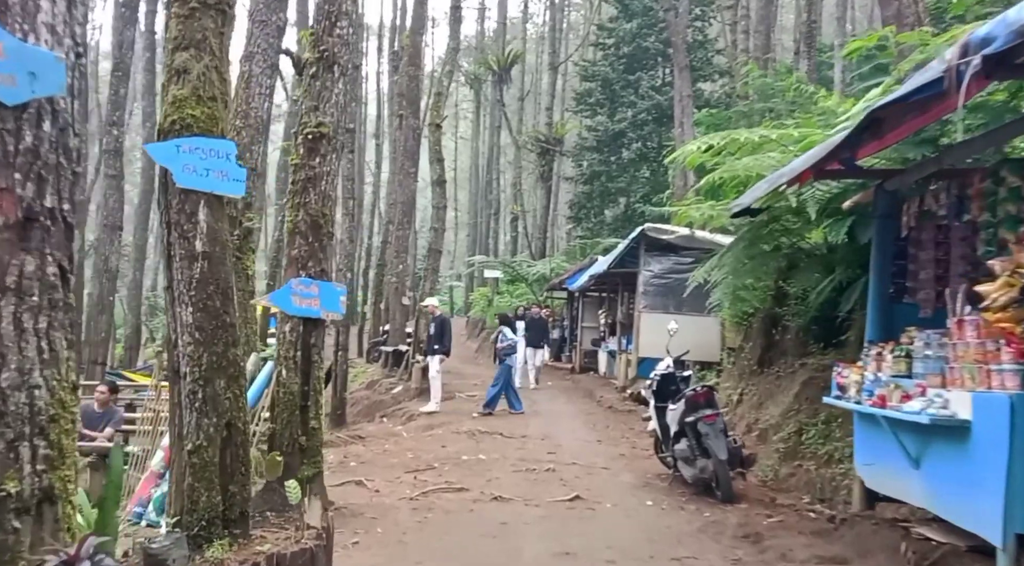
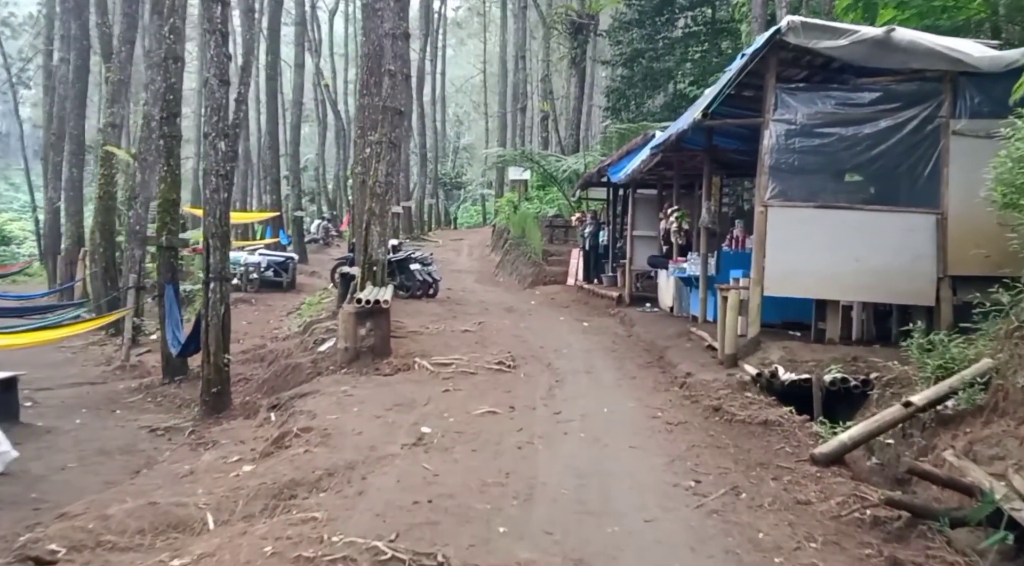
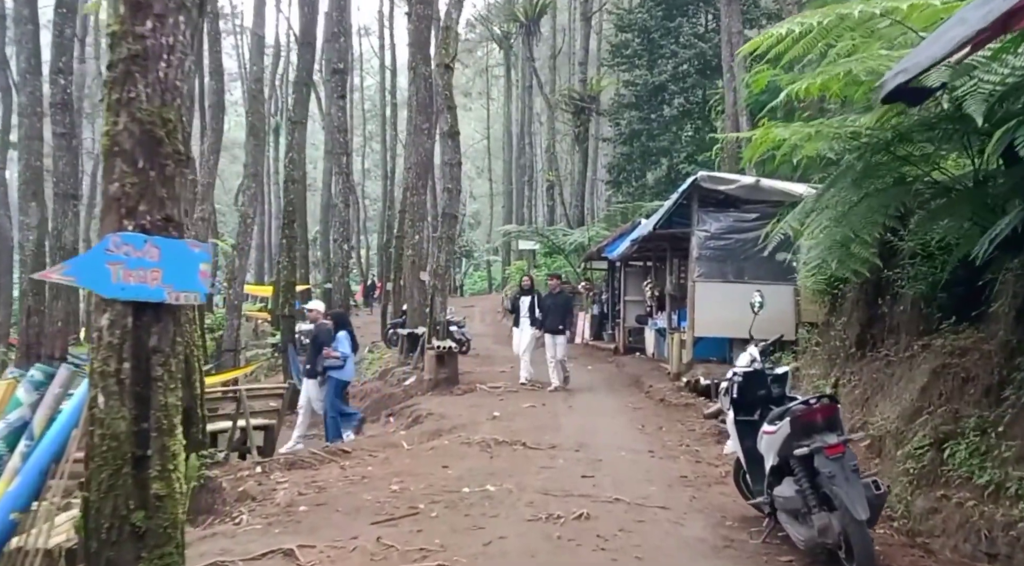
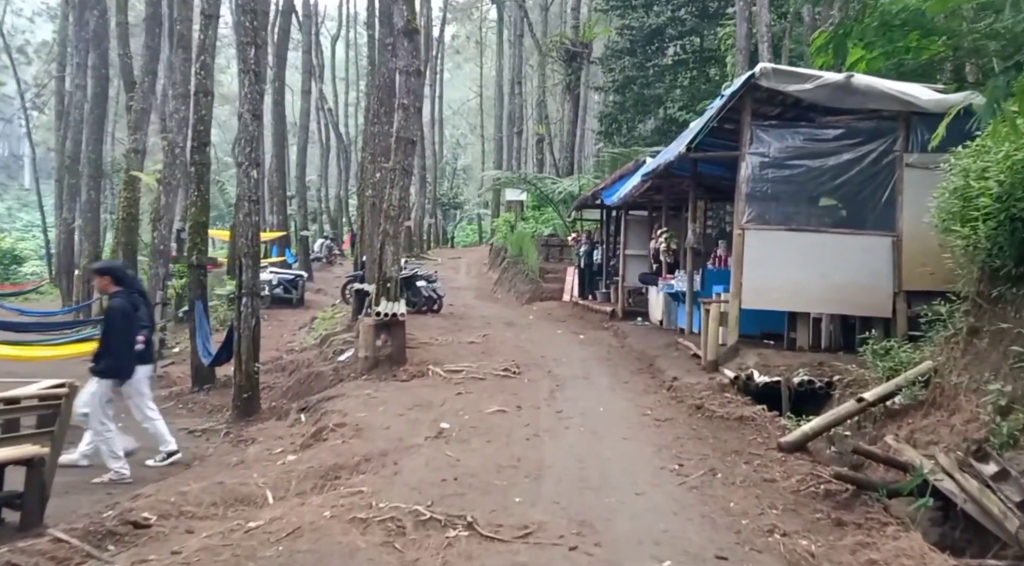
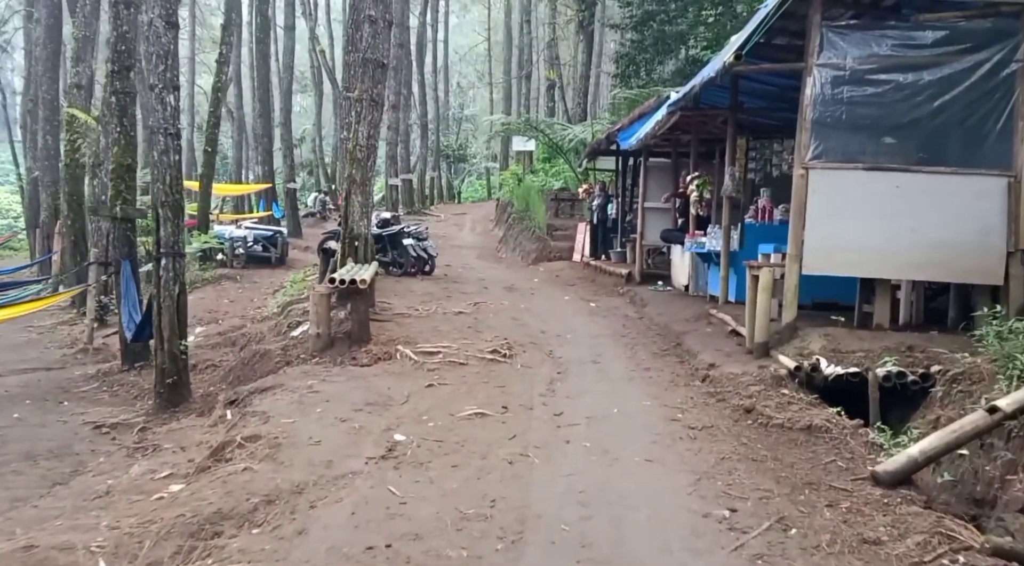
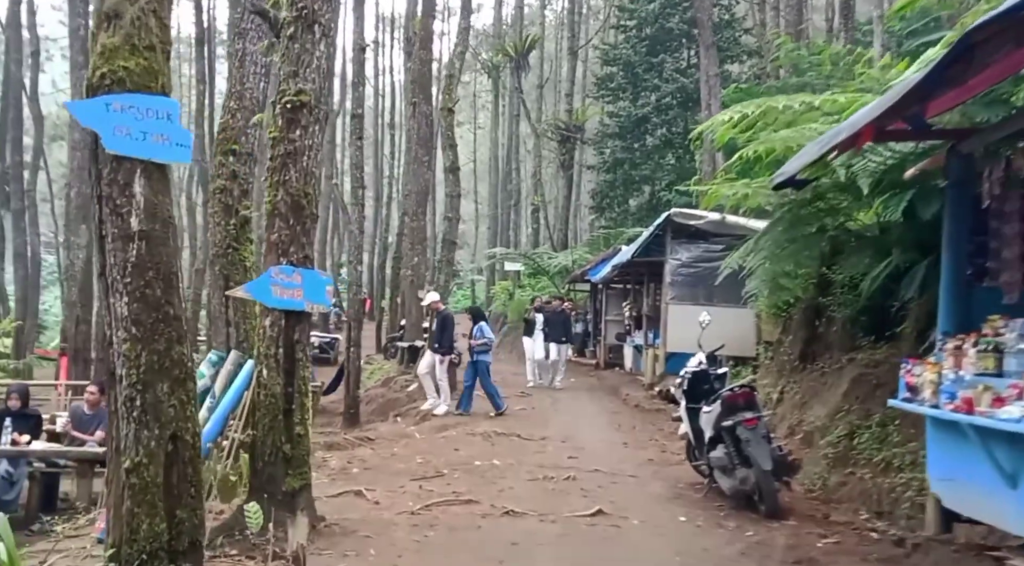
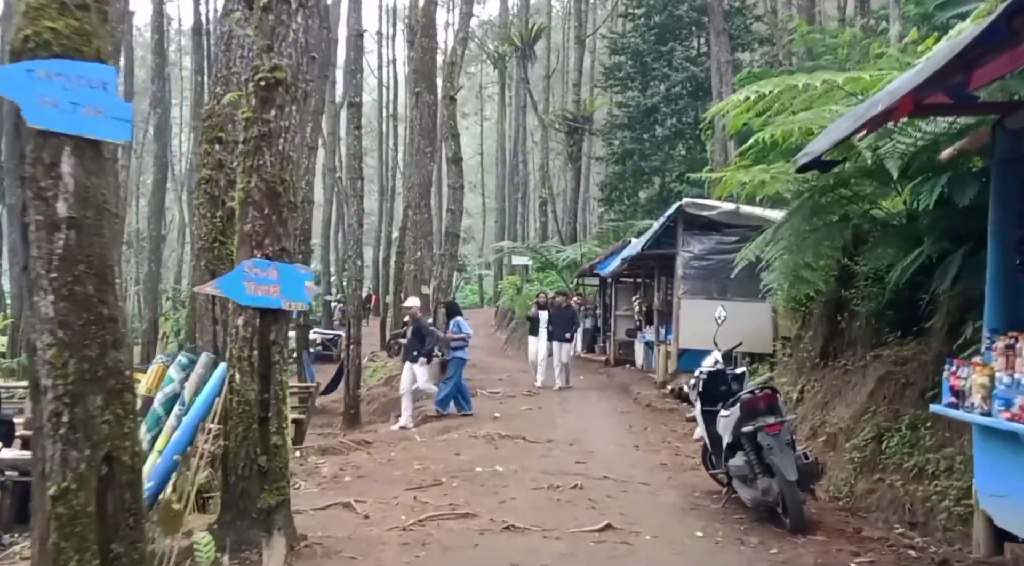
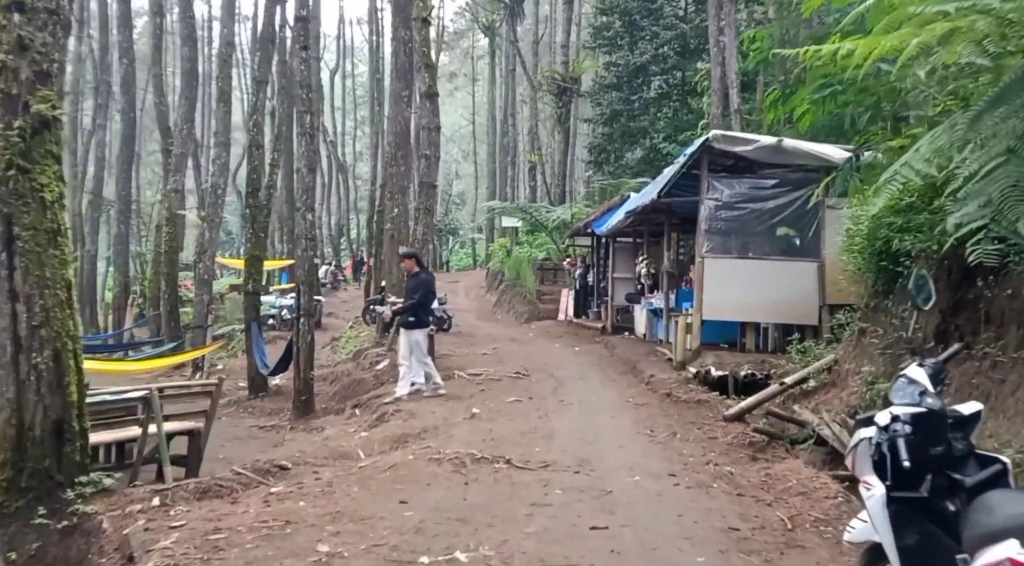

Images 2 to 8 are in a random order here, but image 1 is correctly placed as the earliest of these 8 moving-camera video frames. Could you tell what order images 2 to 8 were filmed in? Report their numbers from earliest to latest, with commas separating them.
6, 7, 3, 8, 4, 2, 5
